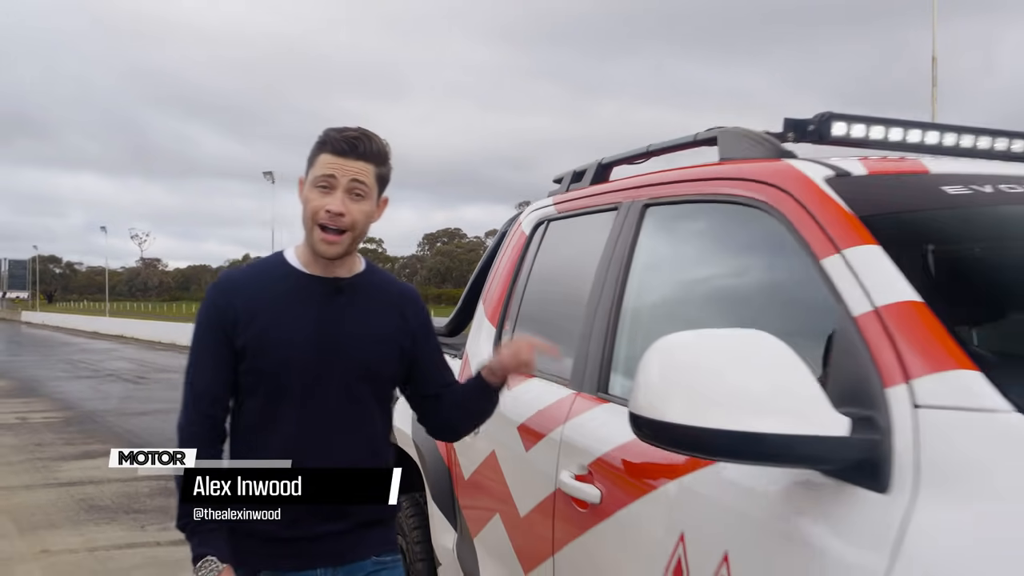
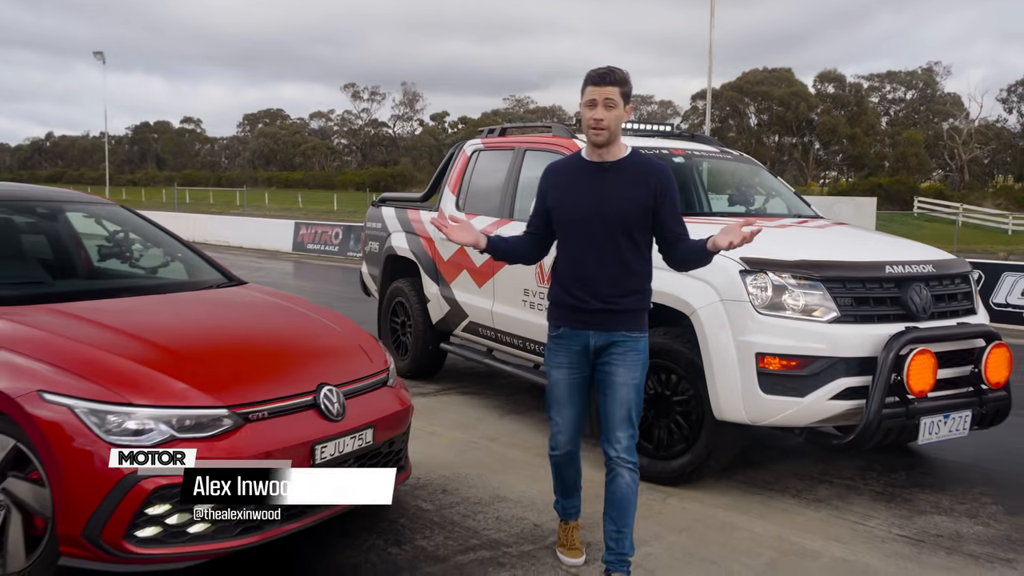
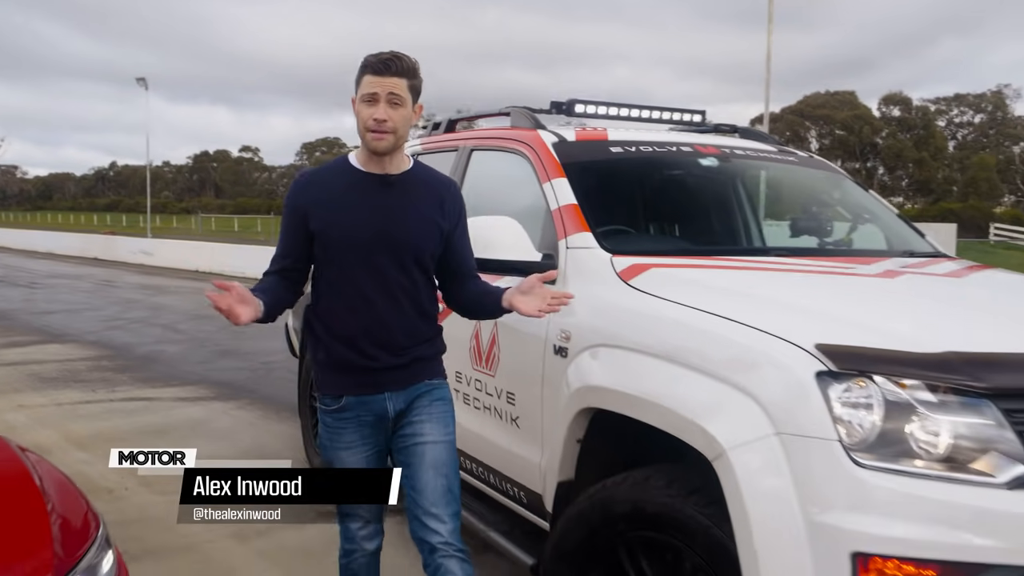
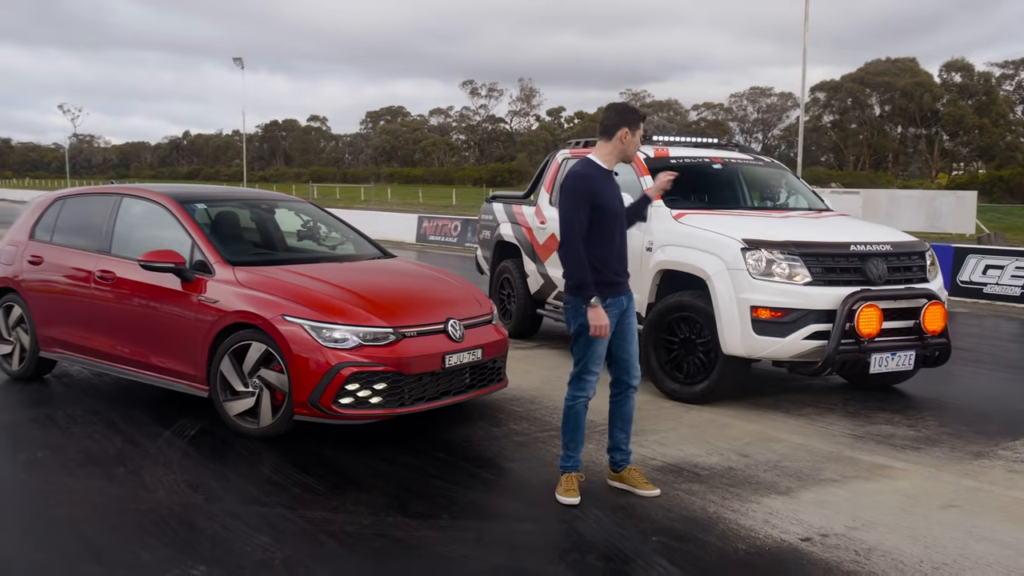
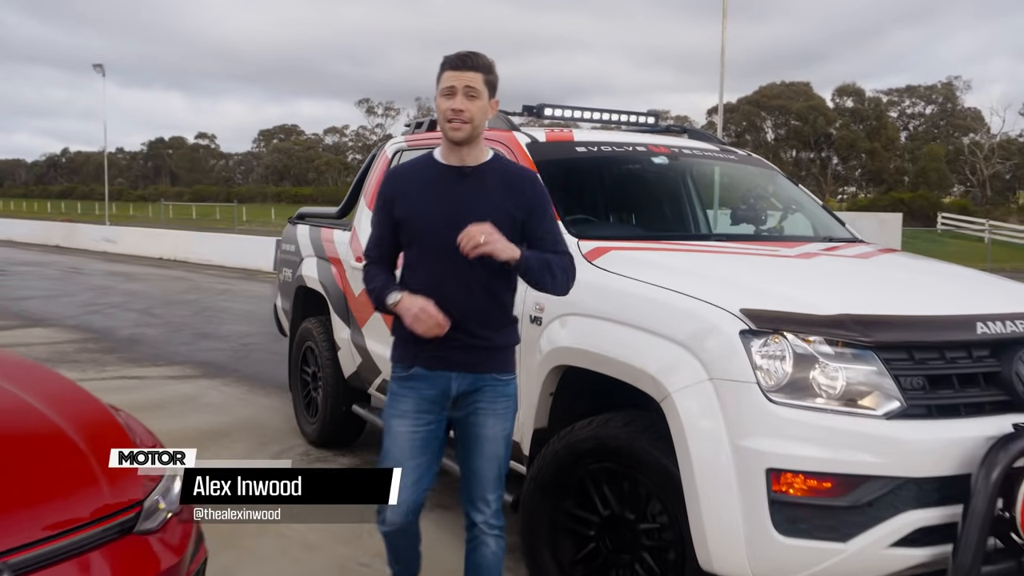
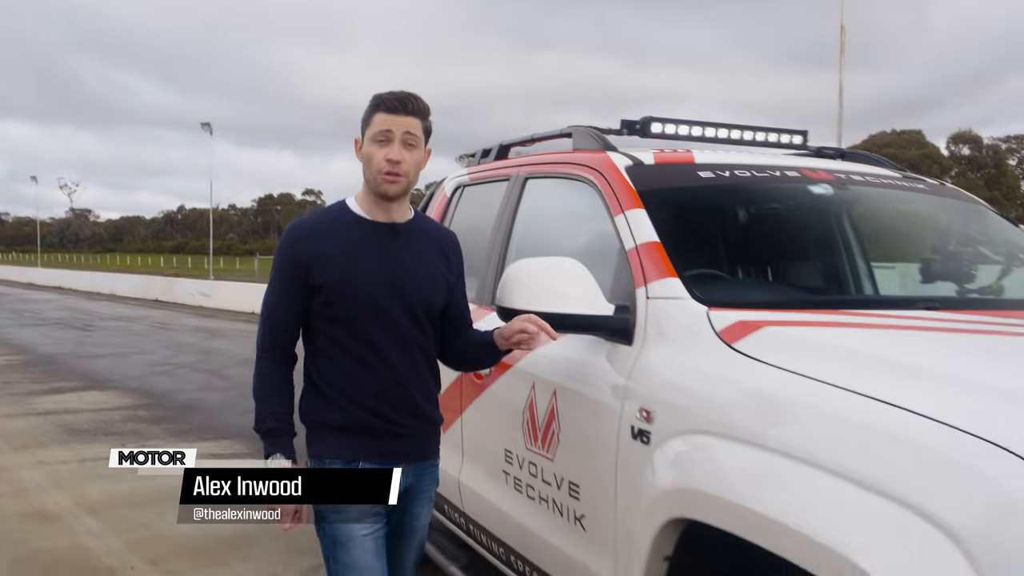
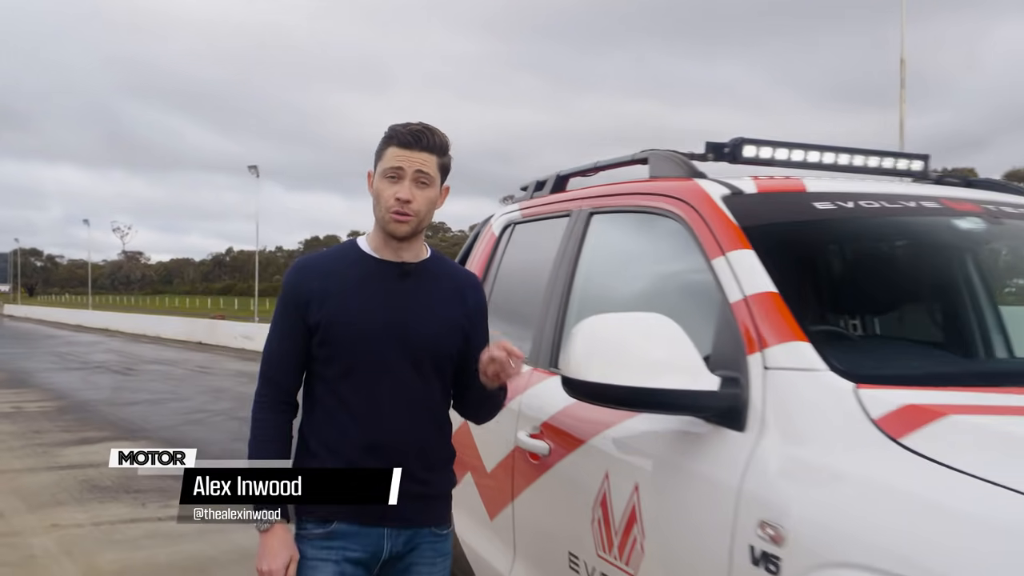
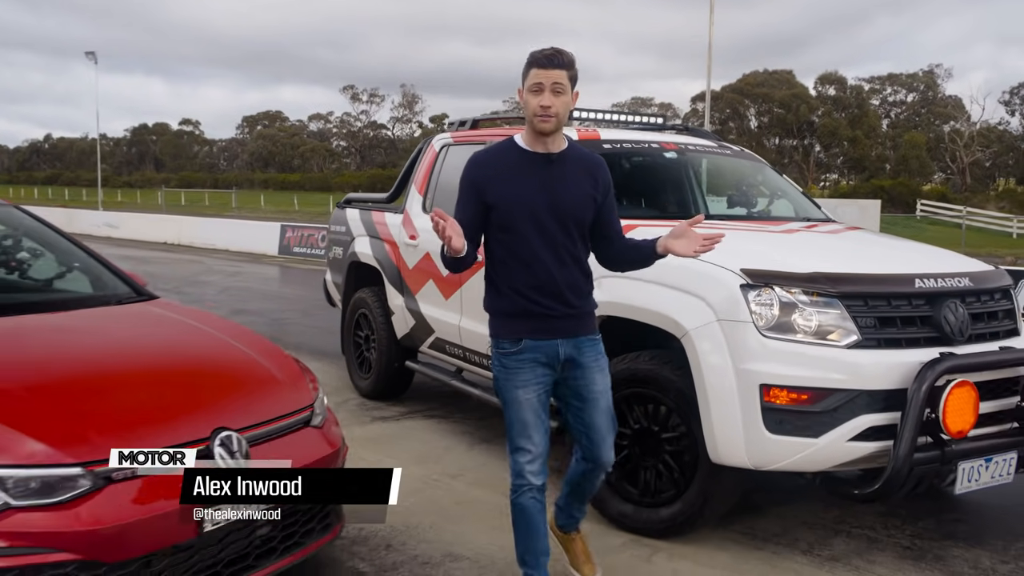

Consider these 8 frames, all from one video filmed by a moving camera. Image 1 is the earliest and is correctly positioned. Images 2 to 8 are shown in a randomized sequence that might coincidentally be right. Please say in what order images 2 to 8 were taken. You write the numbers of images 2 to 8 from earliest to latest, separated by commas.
7, 6, 3, 5, 8, 2, 4
